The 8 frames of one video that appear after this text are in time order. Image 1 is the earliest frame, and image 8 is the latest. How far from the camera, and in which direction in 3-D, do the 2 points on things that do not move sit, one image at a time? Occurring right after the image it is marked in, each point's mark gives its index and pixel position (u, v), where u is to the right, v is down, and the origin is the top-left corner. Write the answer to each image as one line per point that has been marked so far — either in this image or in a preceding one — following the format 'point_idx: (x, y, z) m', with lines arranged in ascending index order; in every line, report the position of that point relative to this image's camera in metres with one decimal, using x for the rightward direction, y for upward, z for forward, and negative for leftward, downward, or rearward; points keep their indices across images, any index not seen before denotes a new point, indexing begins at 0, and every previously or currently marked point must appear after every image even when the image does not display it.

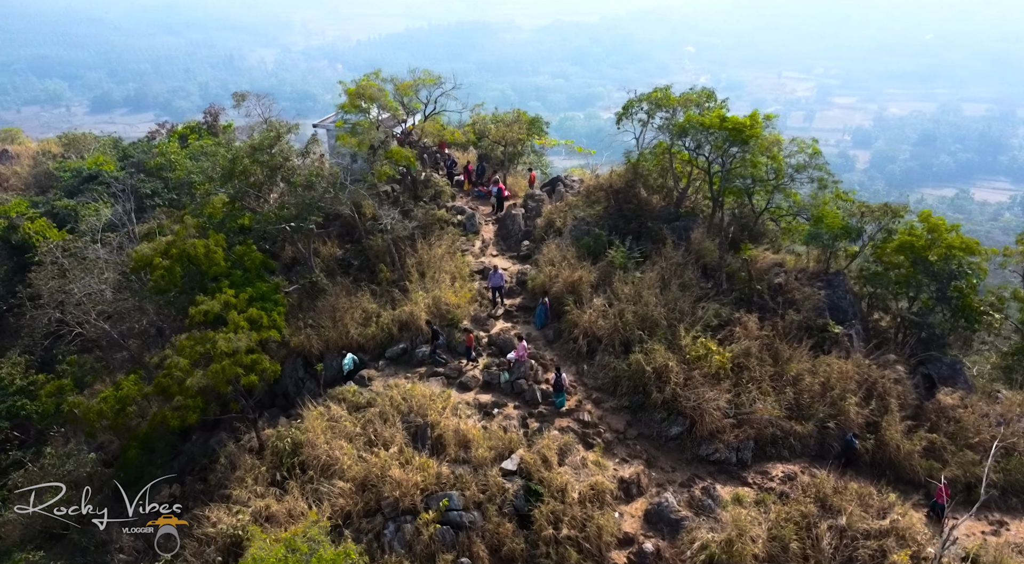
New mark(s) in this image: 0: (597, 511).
0: (+1.4, -3.7, +11.1) m
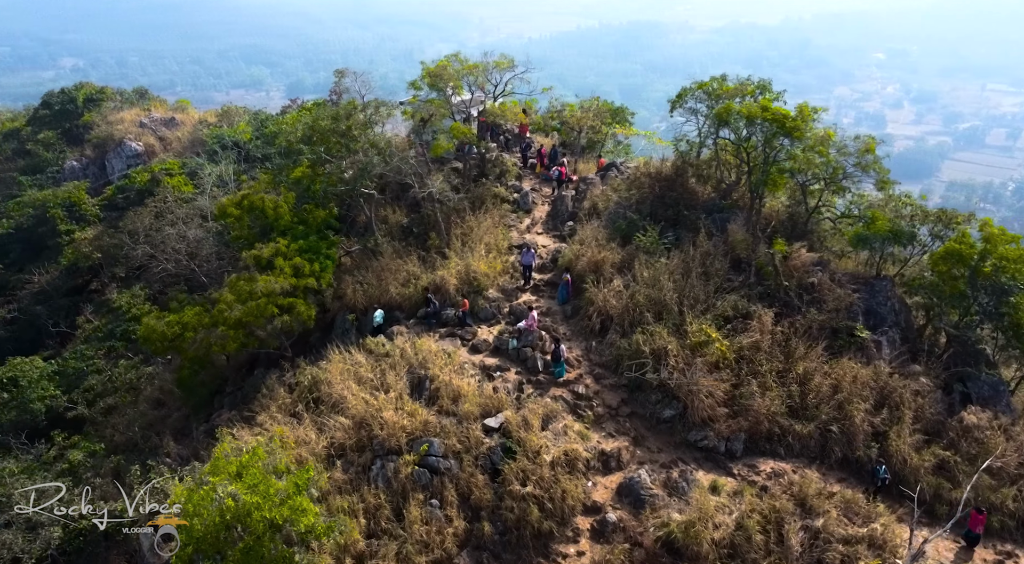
0: (+0.9, -3.3, +11.6) m
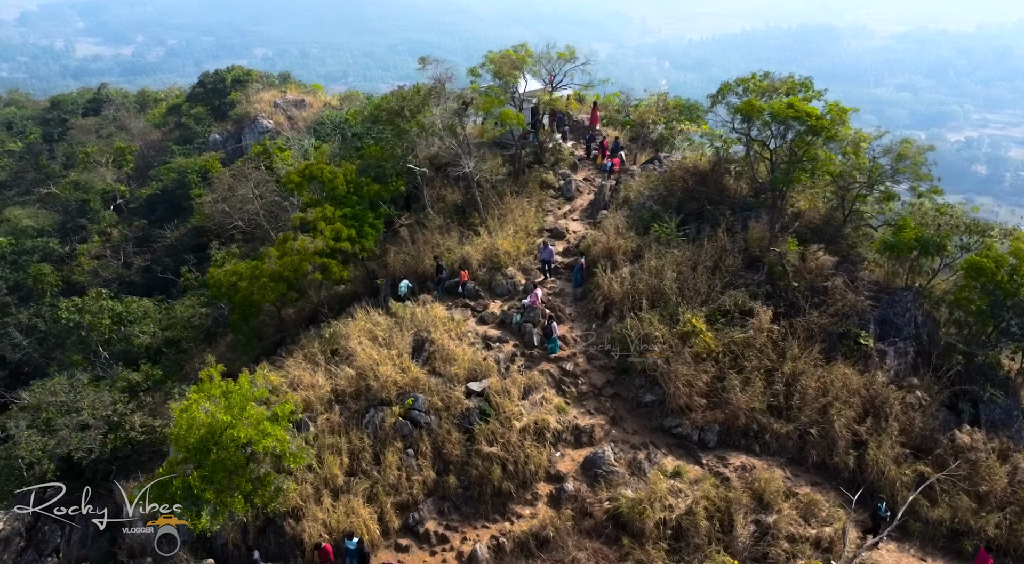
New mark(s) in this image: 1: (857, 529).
0: (+0.4, -2.9, +12.2) m
1: (+5.6, -4.0, +11.3) m
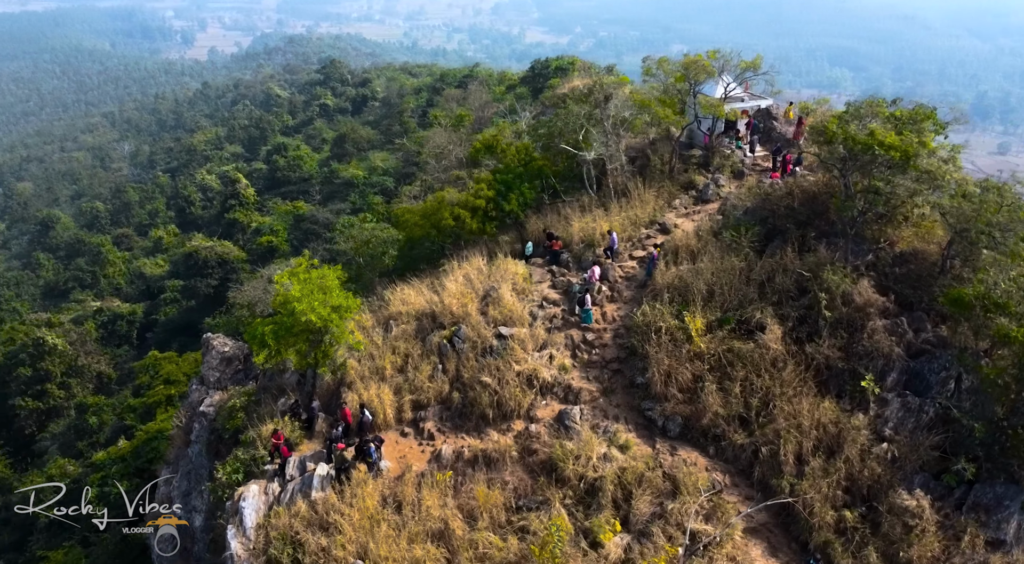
0: (+0.3, -2.2, +14.4) m
1: (+4.1, -4.4, +11.3) m
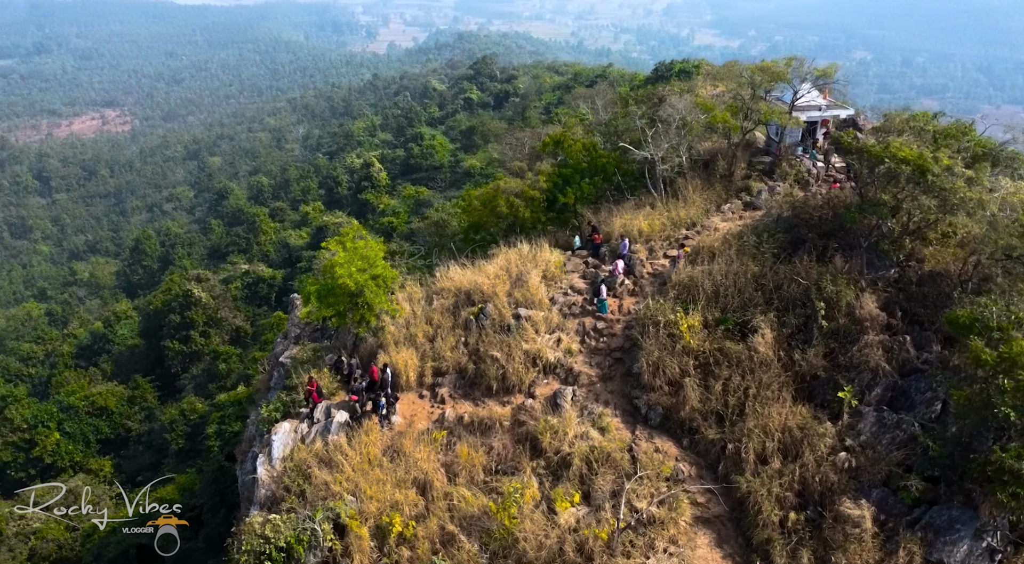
0: (+0.4, -1.8, +15.4) m
1: (+3.4, -4.3, +11.6) m
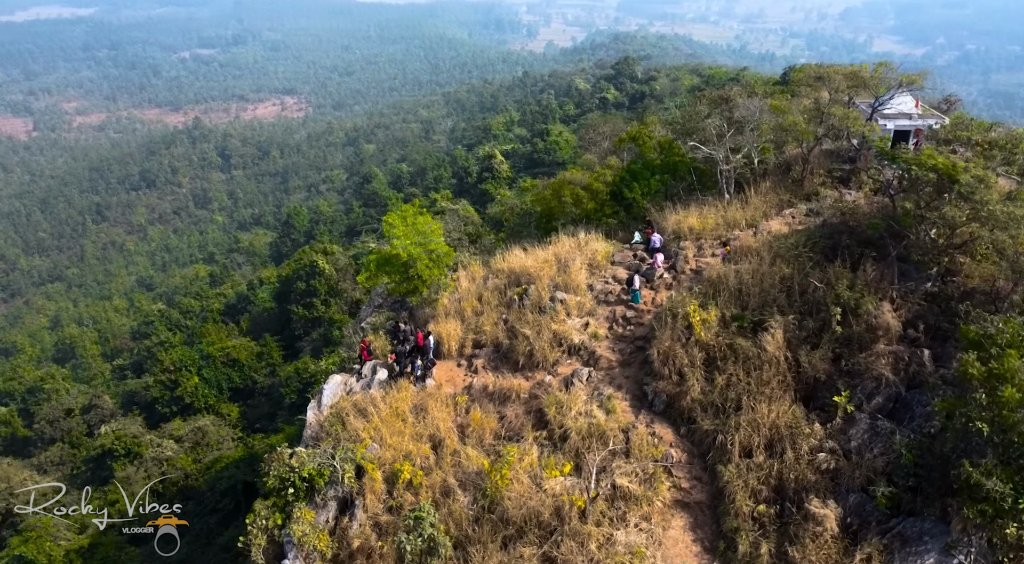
0: (+1.0, -1.5, +16.2) m
1: (+3.0, -4.2, +12.0) m
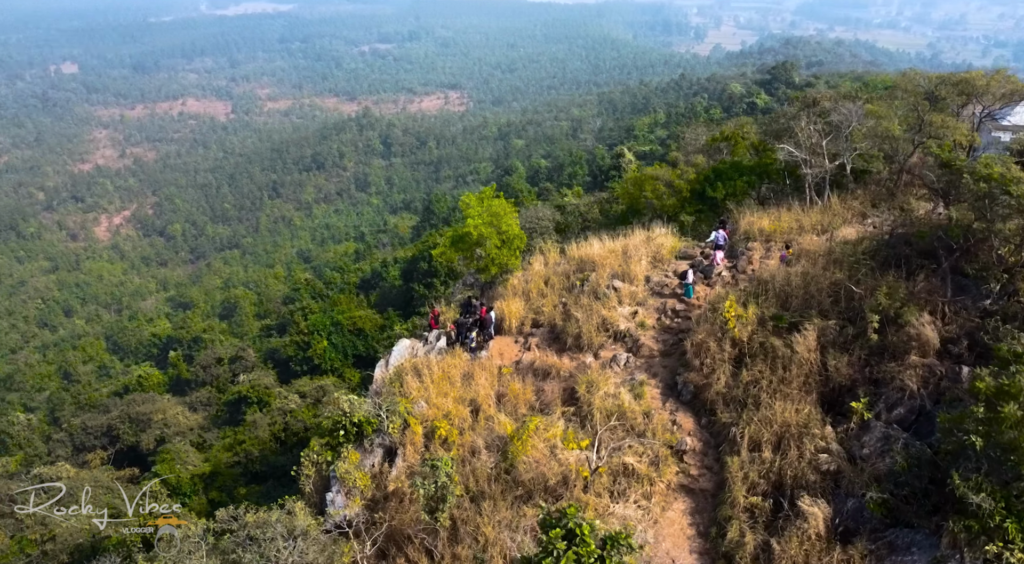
0: (+2.2, -1.1, +16.8) m
1: (+3.1, -4.0, +12.3) m
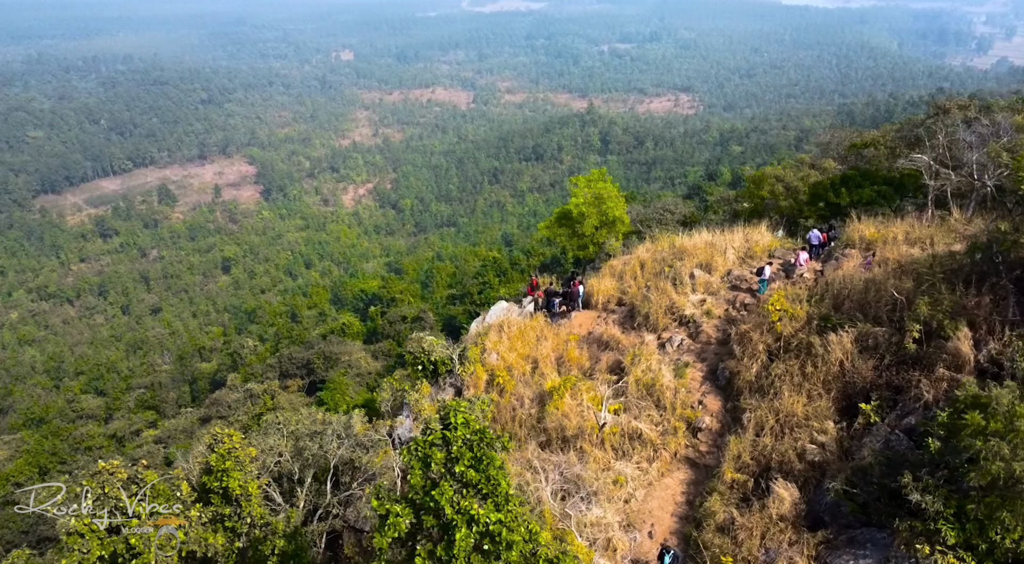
0: (+4.0, -0.8, +17.4) m
1: (+3.2, -3.6, +12.9) m
